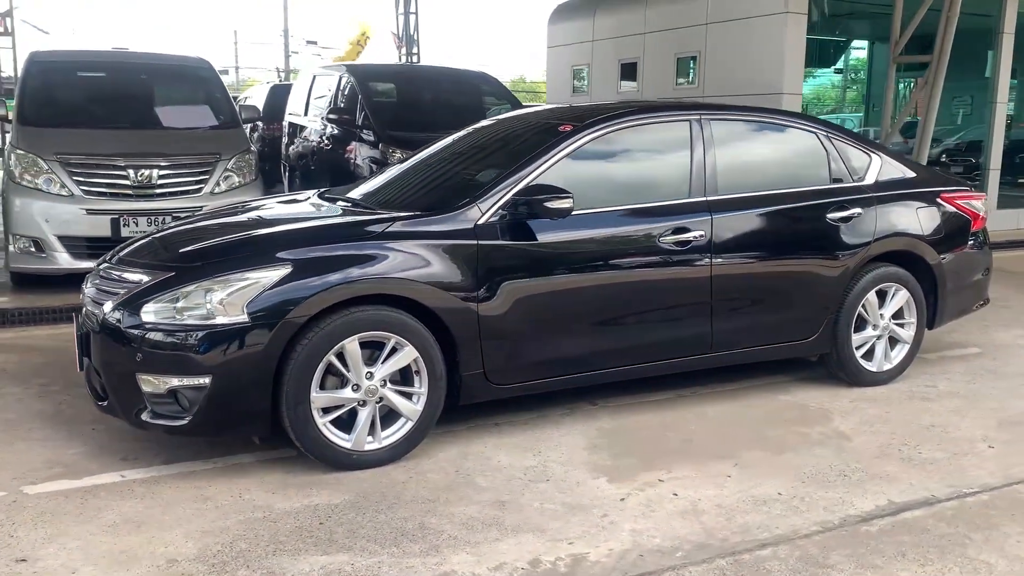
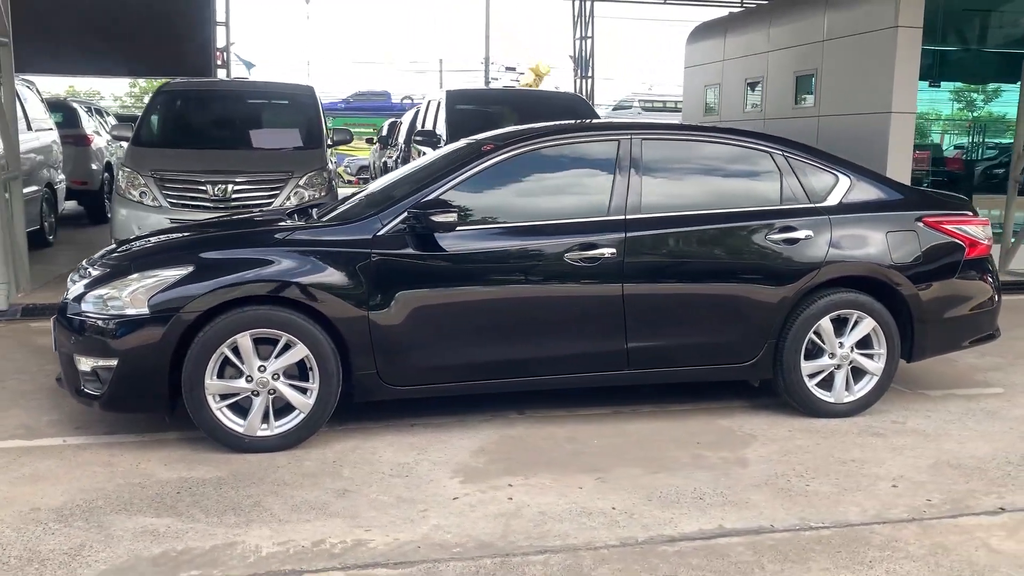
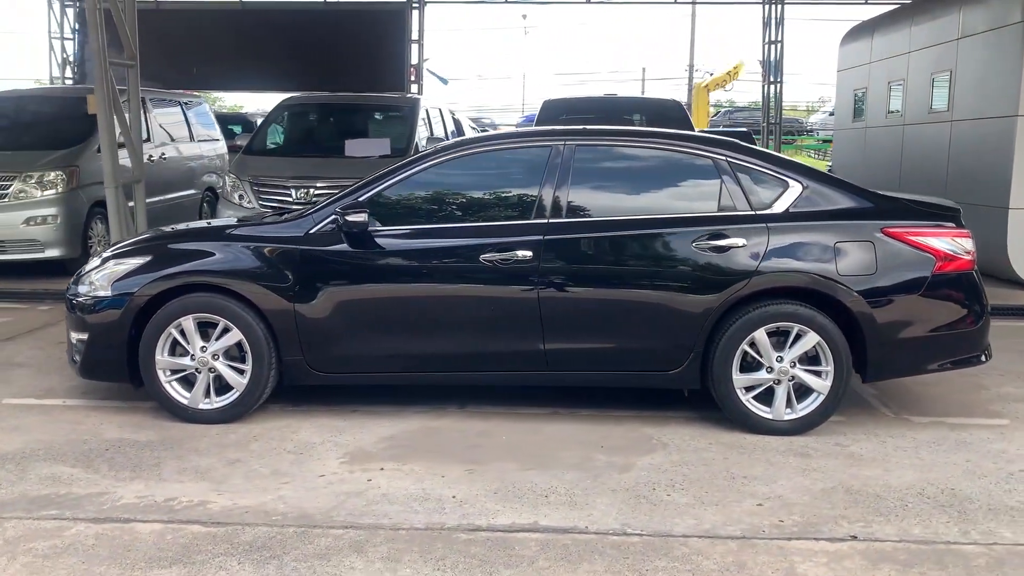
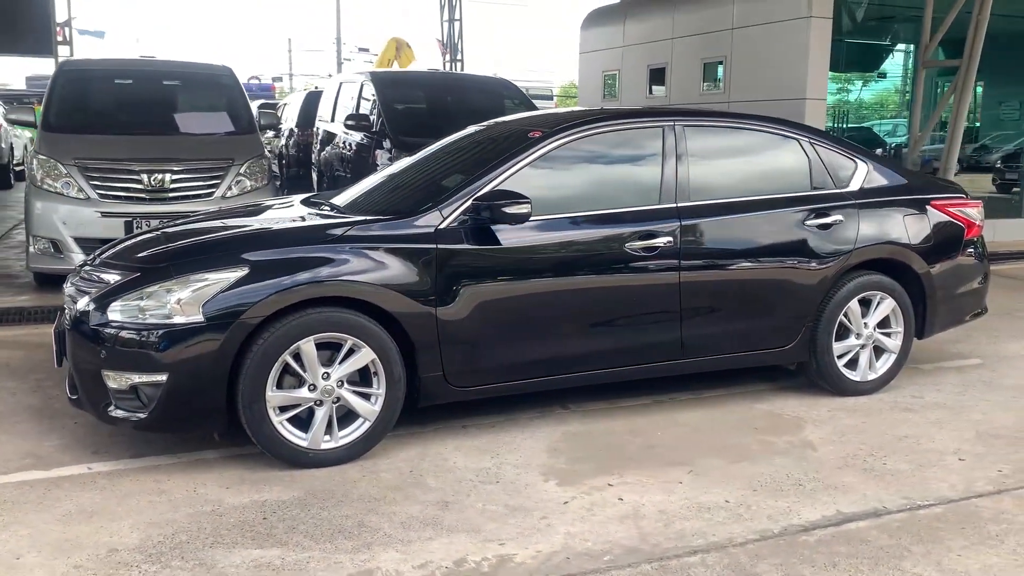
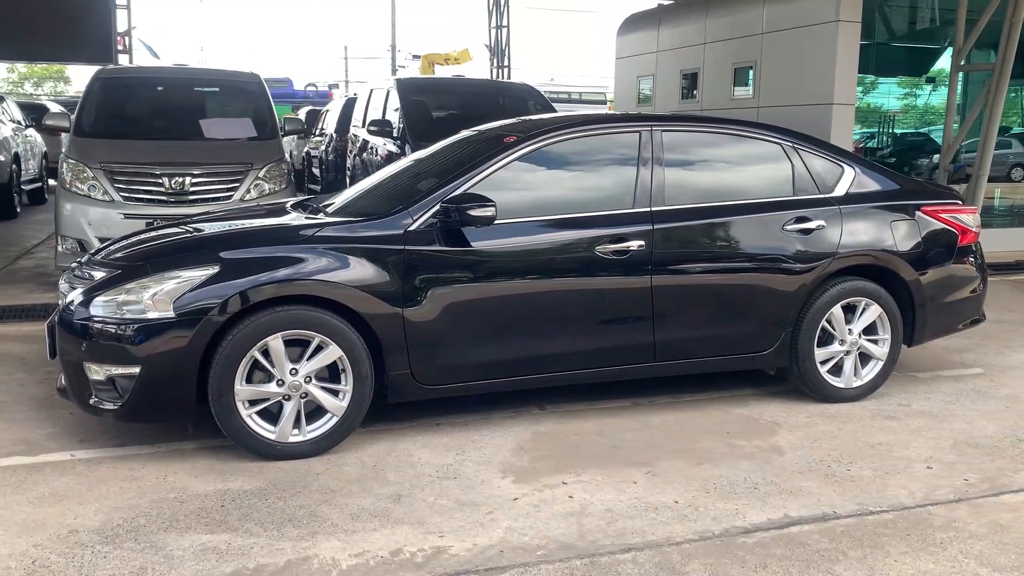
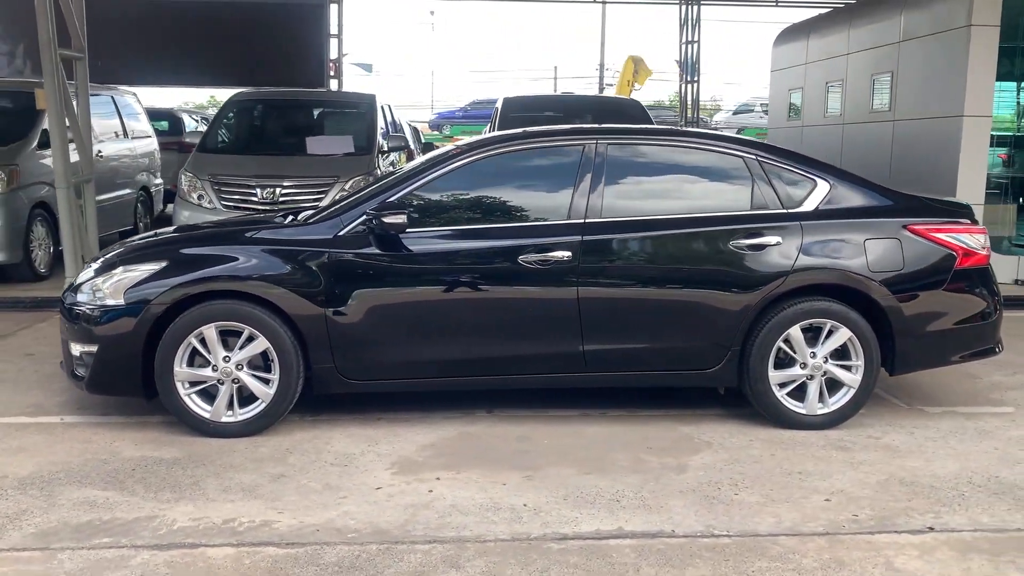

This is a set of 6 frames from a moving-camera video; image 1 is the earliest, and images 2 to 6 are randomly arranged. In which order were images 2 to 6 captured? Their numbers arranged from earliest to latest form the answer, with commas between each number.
4, 5, 2, 6, 3
